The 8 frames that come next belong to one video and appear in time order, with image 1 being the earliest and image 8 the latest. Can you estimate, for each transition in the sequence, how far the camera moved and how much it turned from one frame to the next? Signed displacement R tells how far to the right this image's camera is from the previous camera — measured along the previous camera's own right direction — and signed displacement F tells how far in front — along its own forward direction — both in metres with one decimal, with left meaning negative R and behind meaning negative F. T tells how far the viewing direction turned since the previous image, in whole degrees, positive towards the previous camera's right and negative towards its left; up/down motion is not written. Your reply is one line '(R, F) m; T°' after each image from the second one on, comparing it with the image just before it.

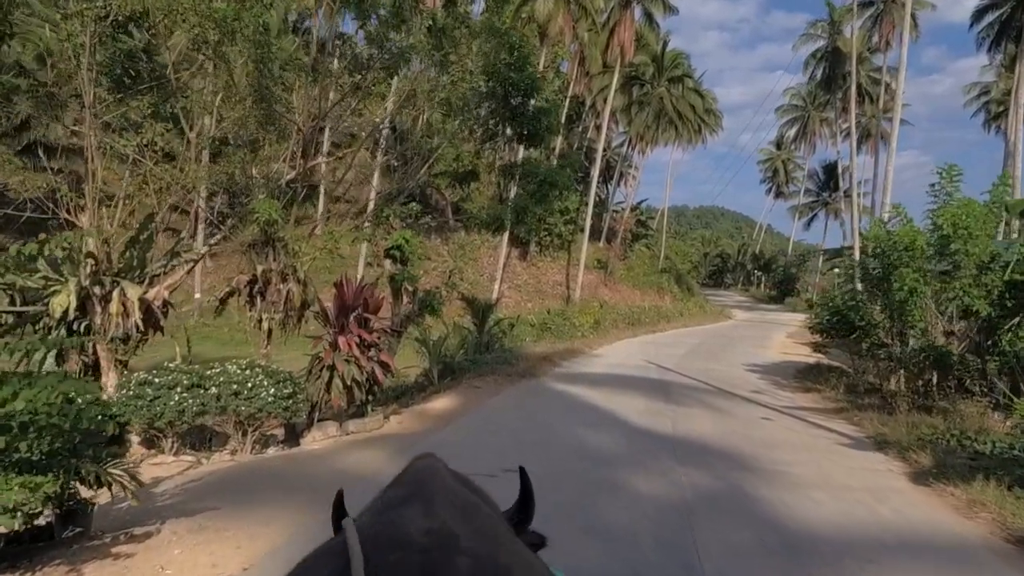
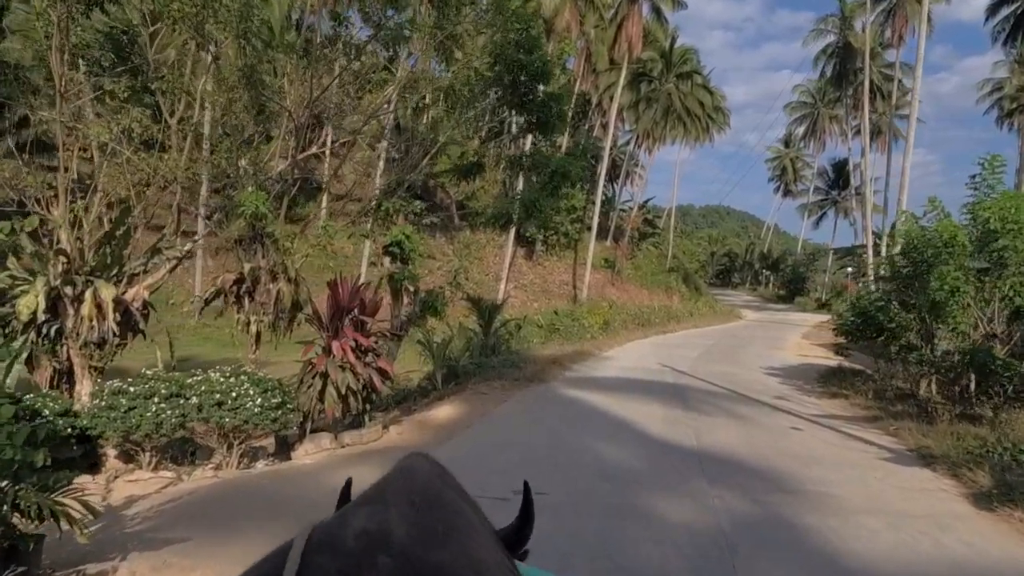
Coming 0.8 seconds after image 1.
(-0.1, +0.8) m; 0°
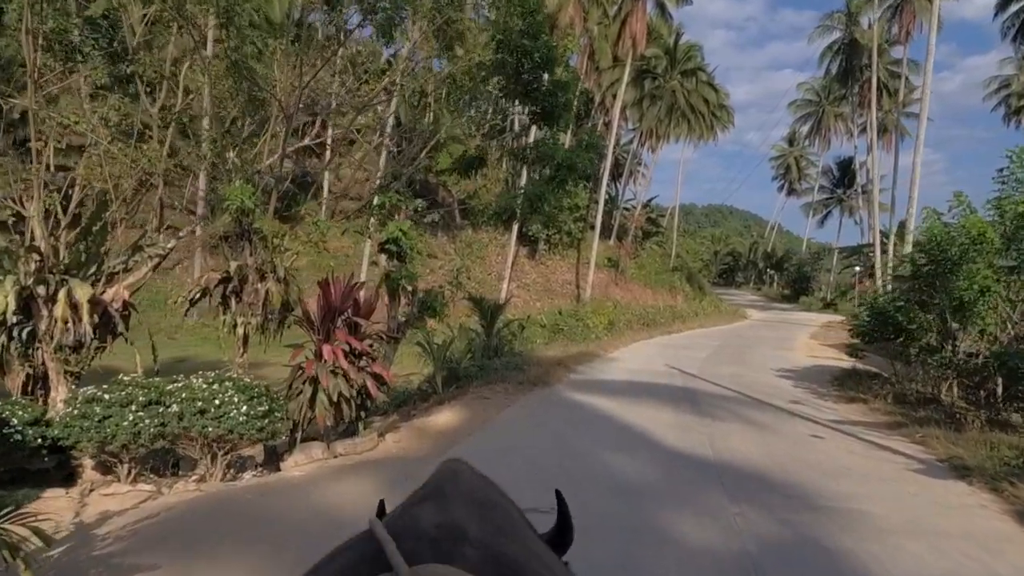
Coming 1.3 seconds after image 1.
(0.0, +0.5) m; 0°
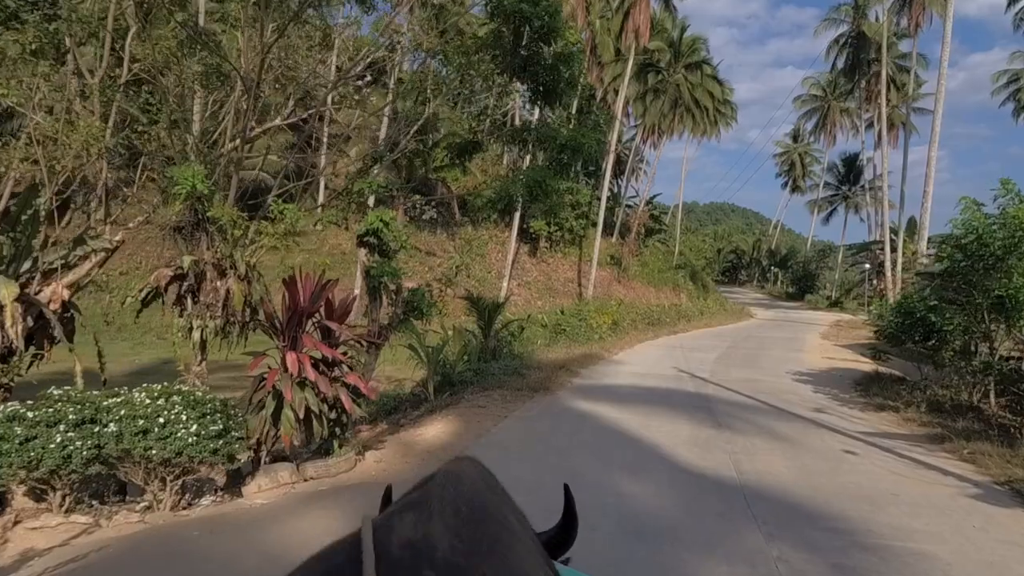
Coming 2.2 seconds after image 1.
(+0.1, +1.1) m; 0°
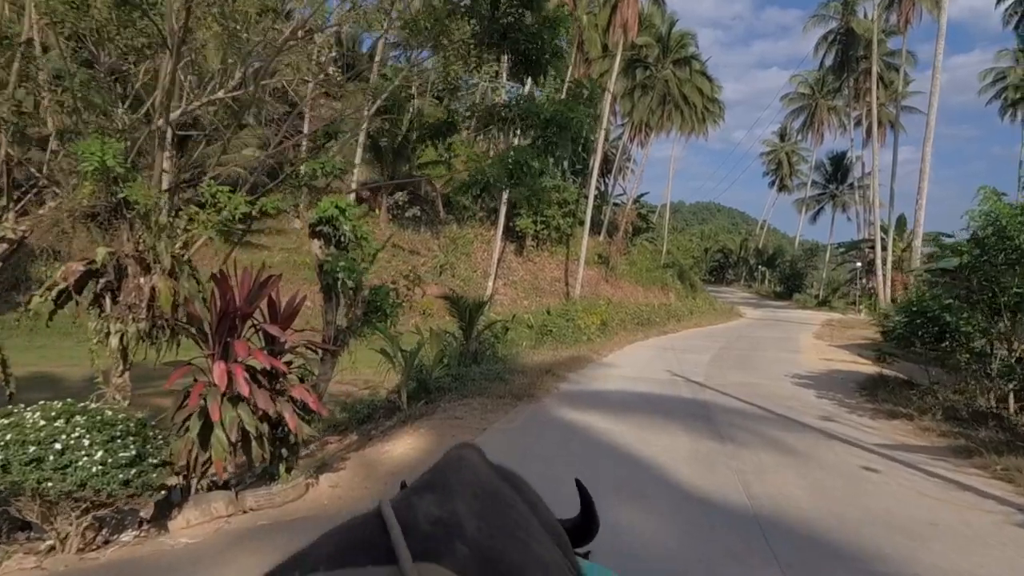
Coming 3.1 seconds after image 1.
(+0.1, +1.0) m; +1°
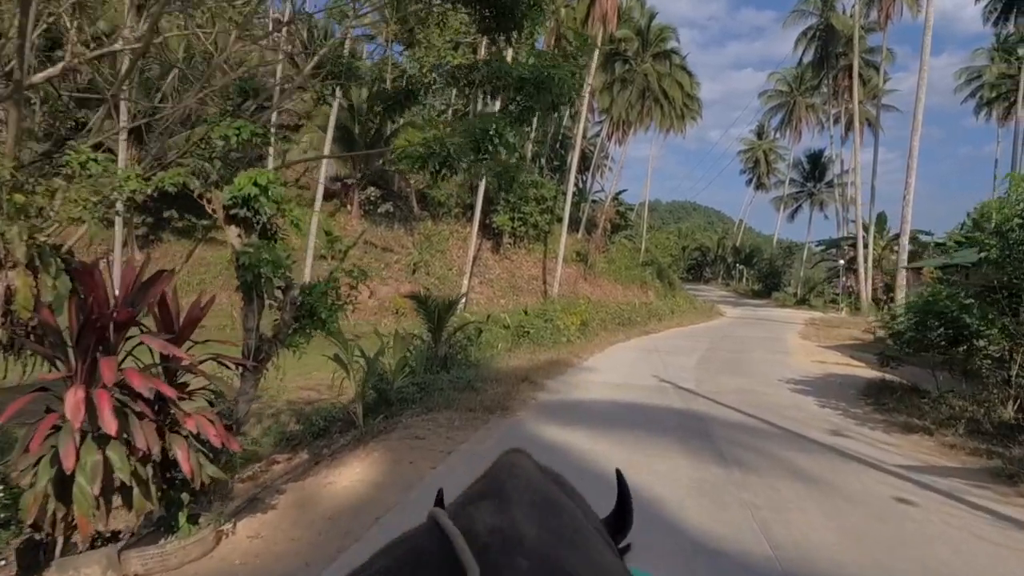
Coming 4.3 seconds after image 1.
(+0.1, +1.3) m; +2°
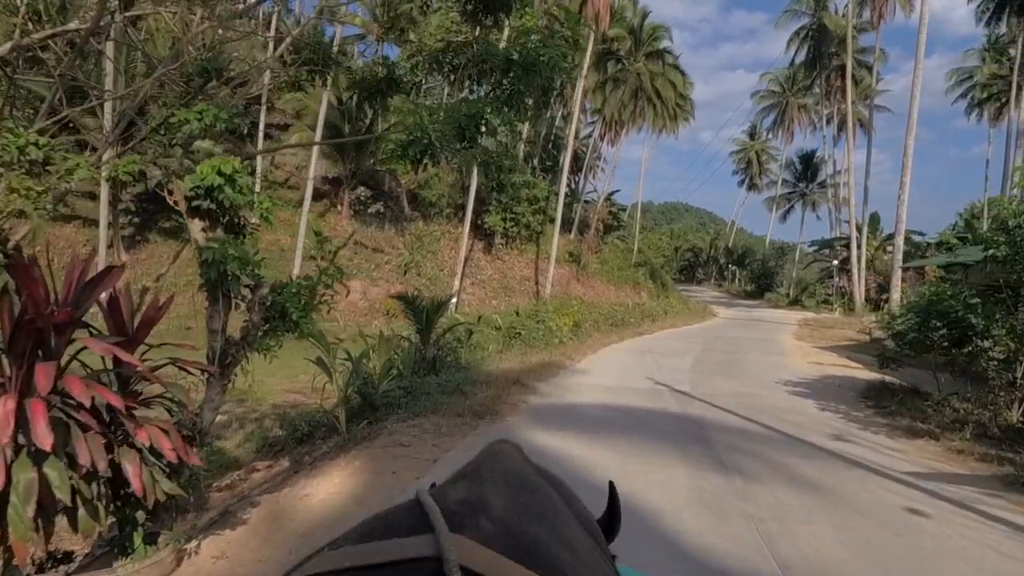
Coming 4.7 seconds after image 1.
(0.0, +0.4) m; +1°
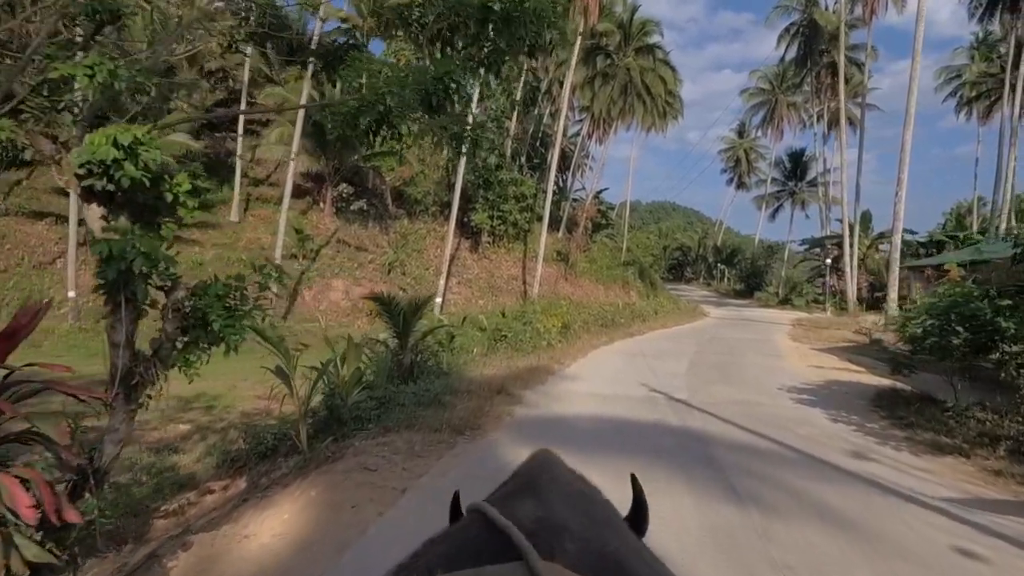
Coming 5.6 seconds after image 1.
(+0.1, +1.0) m; +1°
